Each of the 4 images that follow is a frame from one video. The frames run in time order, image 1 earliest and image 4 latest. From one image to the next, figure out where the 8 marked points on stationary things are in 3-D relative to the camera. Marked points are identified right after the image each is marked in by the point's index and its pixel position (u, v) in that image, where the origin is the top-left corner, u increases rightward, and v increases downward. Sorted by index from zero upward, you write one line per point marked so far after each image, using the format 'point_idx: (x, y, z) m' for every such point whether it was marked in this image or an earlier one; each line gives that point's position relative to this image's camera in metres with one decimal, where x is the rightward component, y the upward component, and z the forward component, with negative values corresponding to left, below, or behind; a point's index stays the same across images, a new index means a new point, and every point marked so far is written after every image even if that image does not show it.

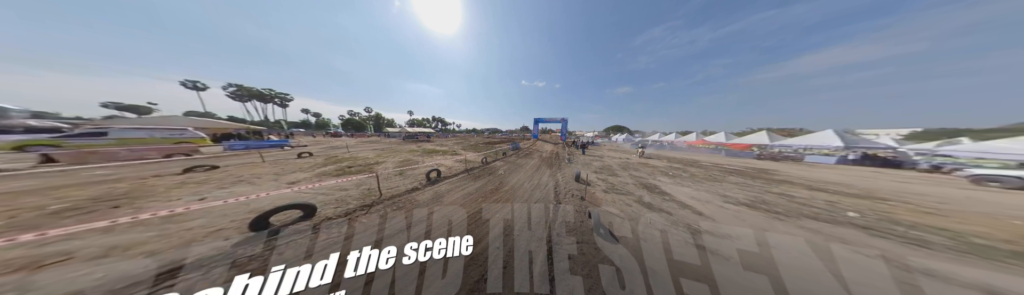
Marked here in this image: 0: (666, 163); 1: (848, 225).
0: (+16.9, -1.4, +13.5) m
1: (+13.4, -2.7, +4.8) m
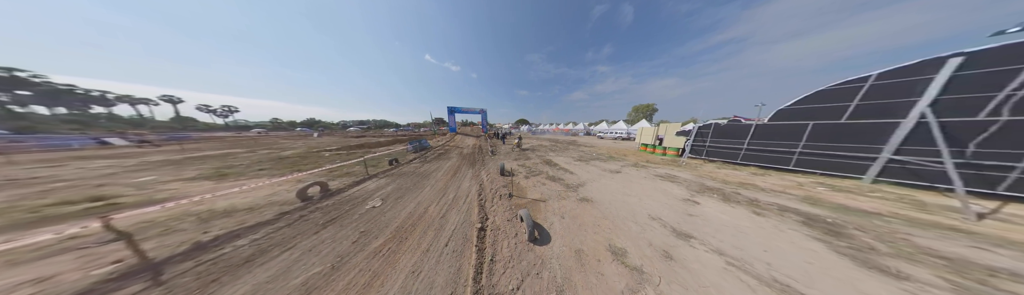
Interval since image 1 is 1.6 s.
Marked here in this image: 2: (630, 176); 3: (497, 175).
0: (+5.9, +0.9, +19.4) m
1: (+8.3, -1.1, +10.5) m
2: (+7.1, -1.7, +7.0) m
3: (-1.0, -1.6, +6.8) m
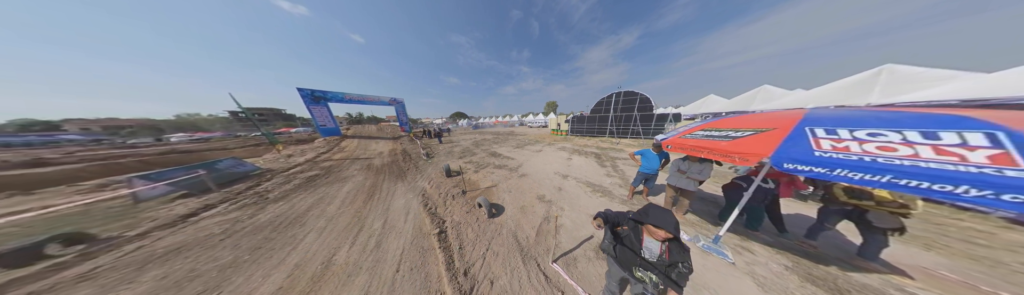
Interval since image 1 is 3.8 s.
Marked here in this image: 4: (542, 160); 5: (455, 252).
0: (-4.3, +2.2, +20.3) m
1: (+2.4, +0.5, +13.8) m
2: (+3.0, -0.4, +10.3) m
3: (-3.9, -1.6, +6.3) m
4: (+2.2, -1.0, +8.5) m
5: (-1.3, -2.4, +2.7) m
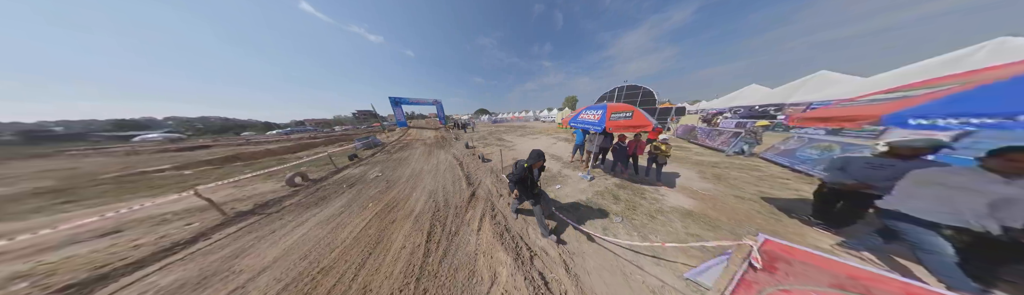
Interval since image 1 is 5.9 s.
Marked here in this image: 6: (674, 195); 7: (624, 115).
0: (-1.9, +3.9, +24.0) m
1: (+3.3, +1.8, +16.5) m
2: (+3.2, +0.8, +12.9) m
3: (-4.3, -0.3, +10.3) m
4: (+2.1, +0.2, +11.4) m
5: (-2.5, -1.2, +6.4) m
6: (+5.2, -1.5, +3.7) m
7: (+3.1, +0.8, +3.2) m
